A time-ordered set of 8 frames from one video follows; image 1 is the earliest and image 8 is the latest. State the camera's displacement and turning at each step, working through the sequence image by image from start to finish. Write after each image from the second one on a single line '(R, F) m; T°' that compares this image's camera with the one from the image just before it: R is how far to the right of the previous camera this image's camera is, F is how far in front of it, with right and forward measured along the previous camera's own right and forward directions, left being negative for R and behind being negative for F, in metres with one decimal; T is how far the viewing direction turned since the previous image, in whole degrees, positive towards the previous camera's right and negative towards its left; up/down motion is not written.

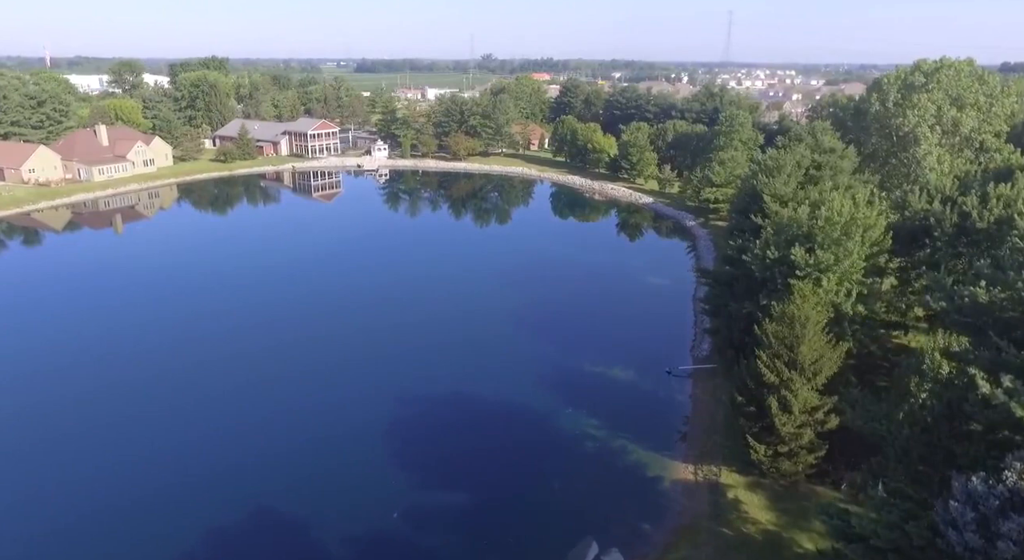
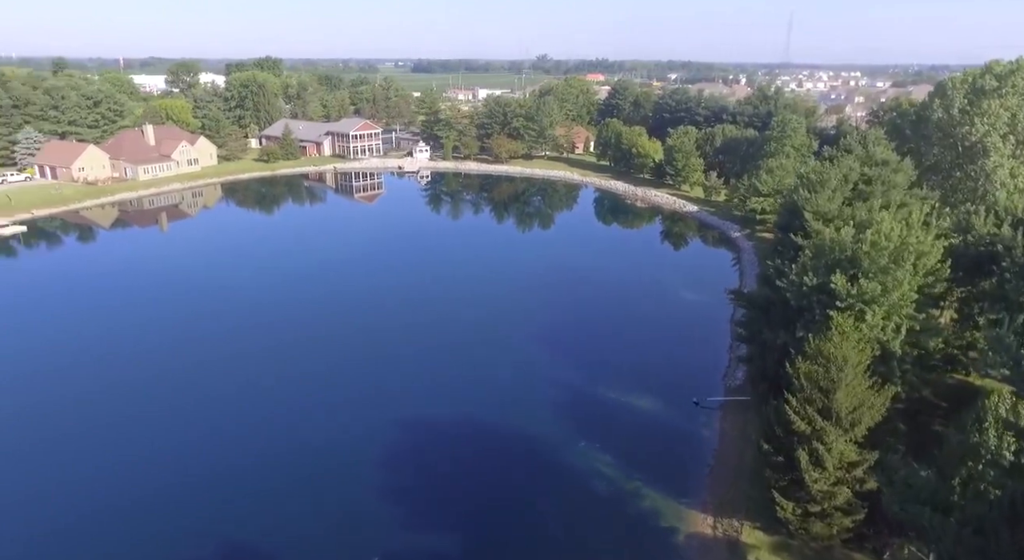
(+1.1, +1.6) m; -4°
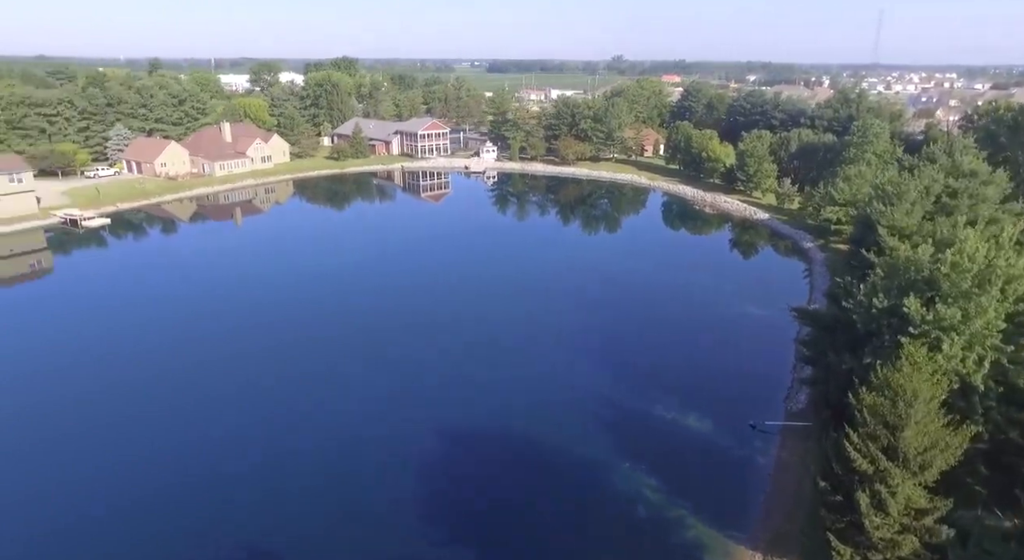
(+0.6, +0.7) m; -6°
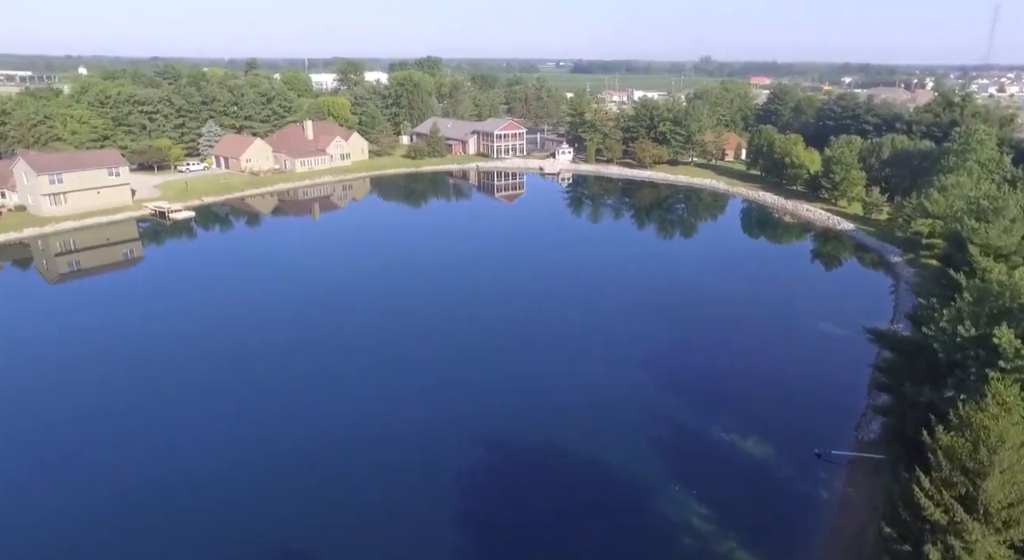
(+0.7, +0.6) m; -6°
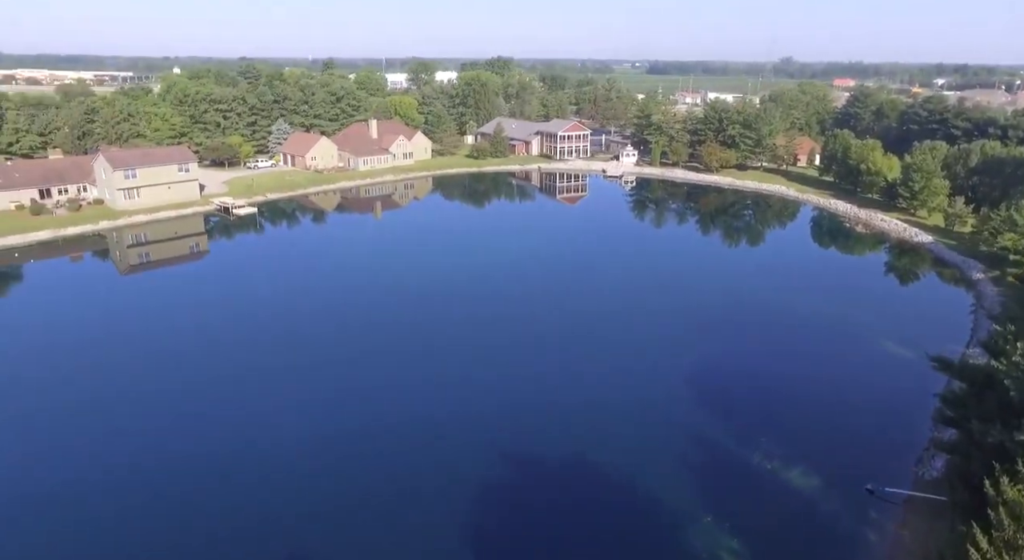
(+1.0, +0.8) m; -6°
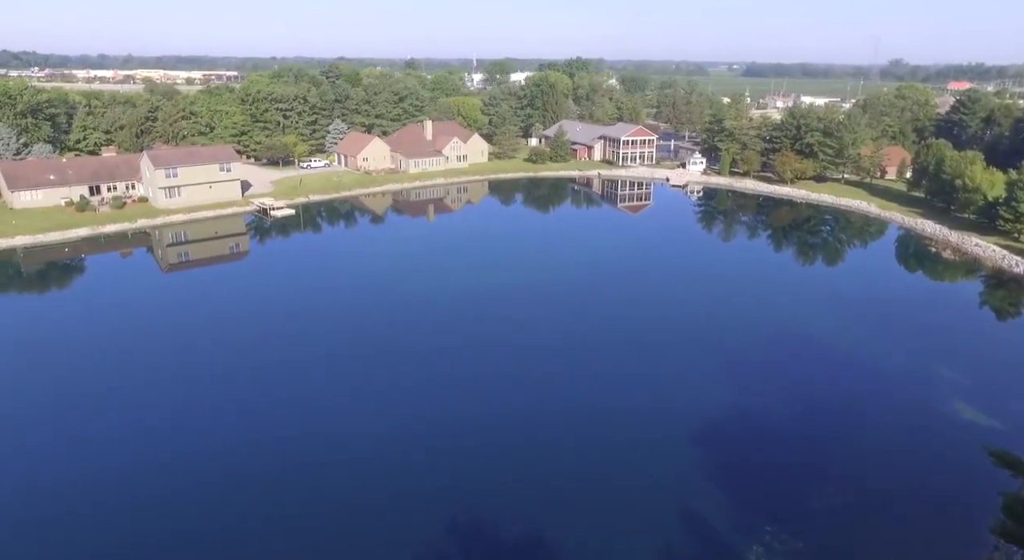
(+3.0, +3.3) m; -7°
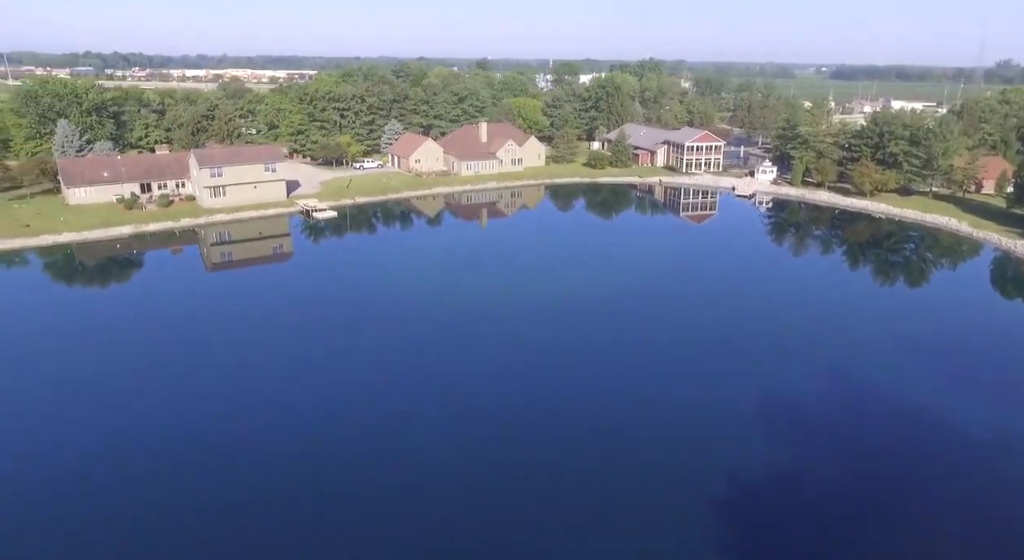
(+1.8, +2.6) m; -6°
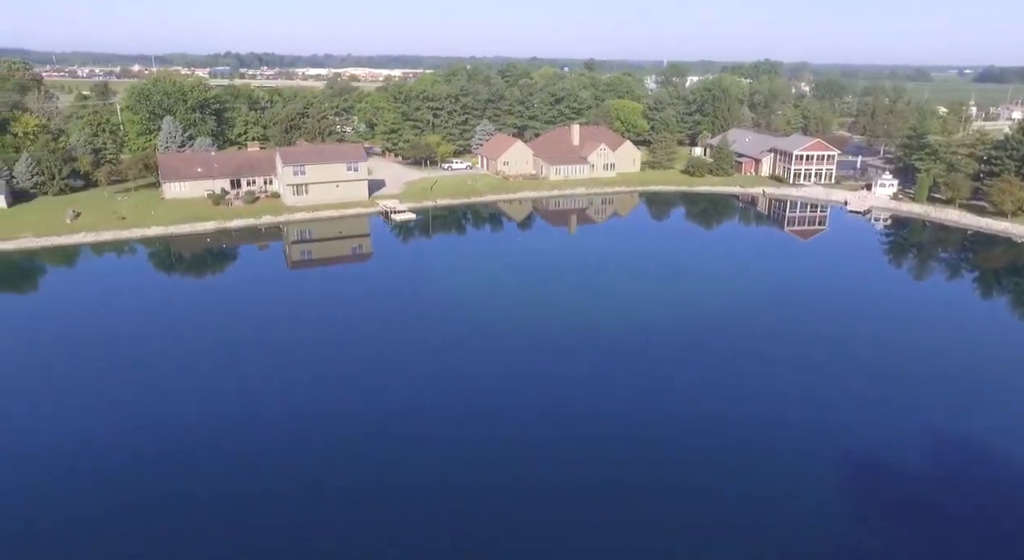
(+1.6, +2.5) m; -8°
